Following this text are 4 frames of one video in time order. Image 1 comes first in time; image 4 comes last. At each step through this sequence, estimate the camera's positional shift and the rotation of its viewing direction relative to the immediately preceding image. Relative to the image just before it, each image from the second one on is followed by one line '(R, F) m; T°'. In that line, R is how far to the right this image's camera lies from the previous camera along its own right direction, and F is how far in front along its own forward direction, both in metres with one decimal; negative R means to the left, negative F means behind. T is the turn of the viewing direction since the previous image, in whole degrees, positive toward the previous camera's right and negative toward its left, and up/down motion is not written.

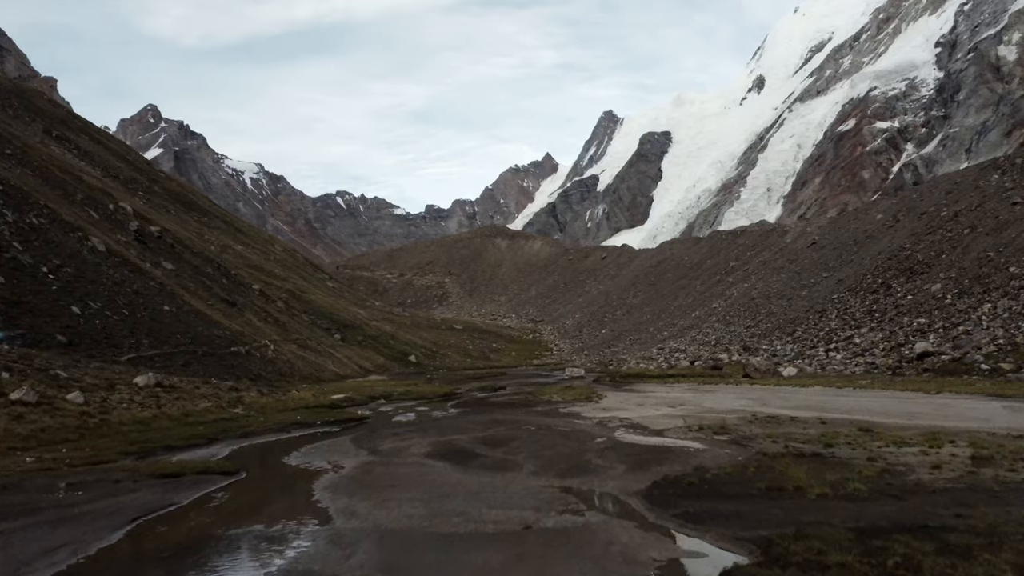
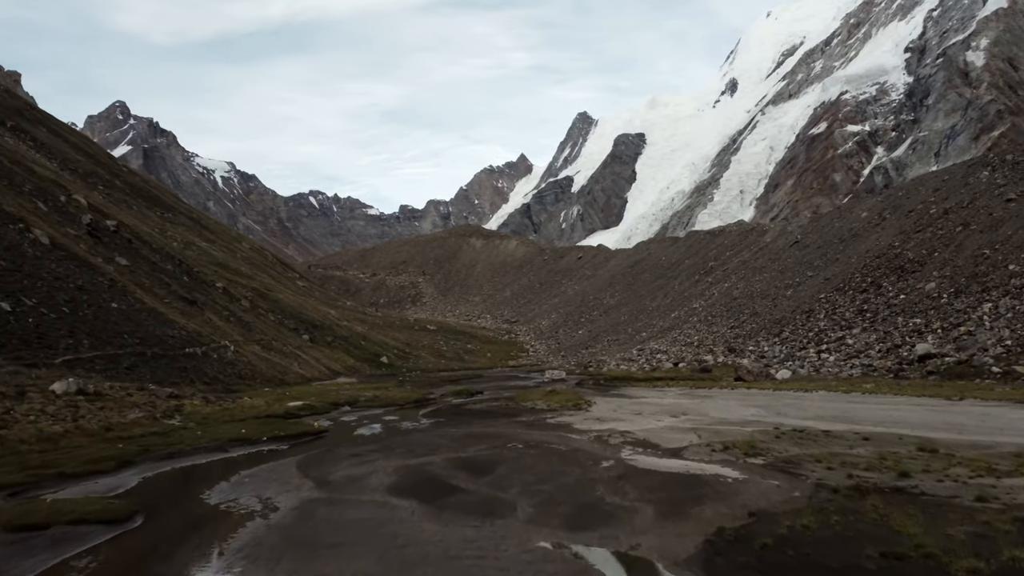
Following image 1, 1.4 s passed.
(-0.3, +3.5) m; +2°
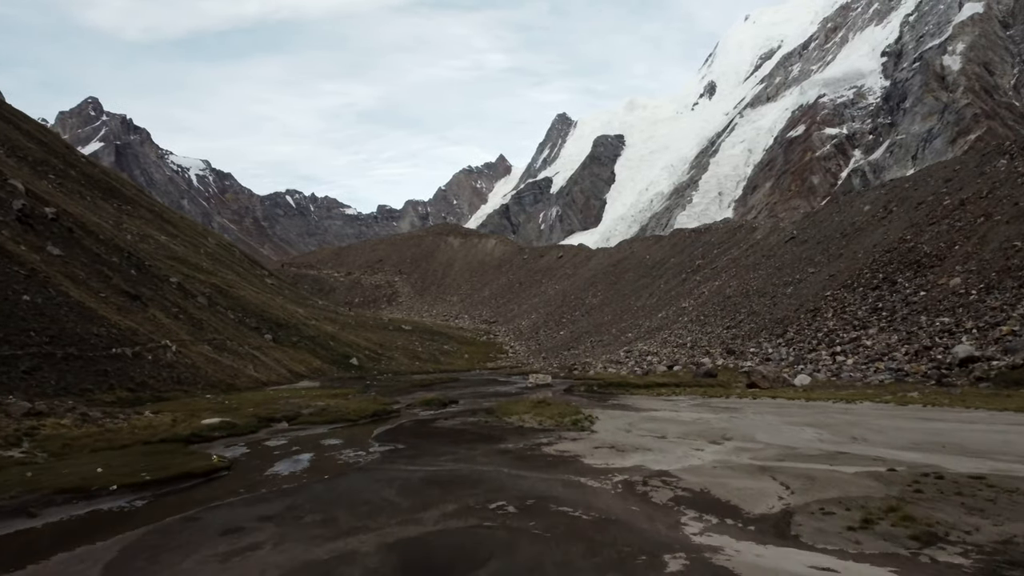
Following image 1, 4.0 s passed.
(-0.2, +6.7) m; +2°
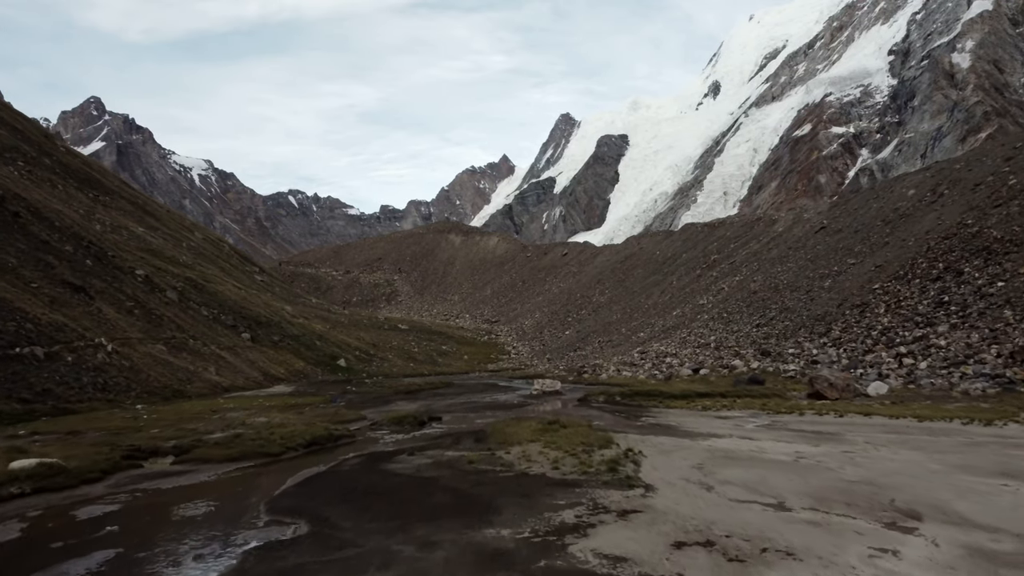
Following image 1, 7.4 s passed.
(+0.1, +8.8) m; 0°
